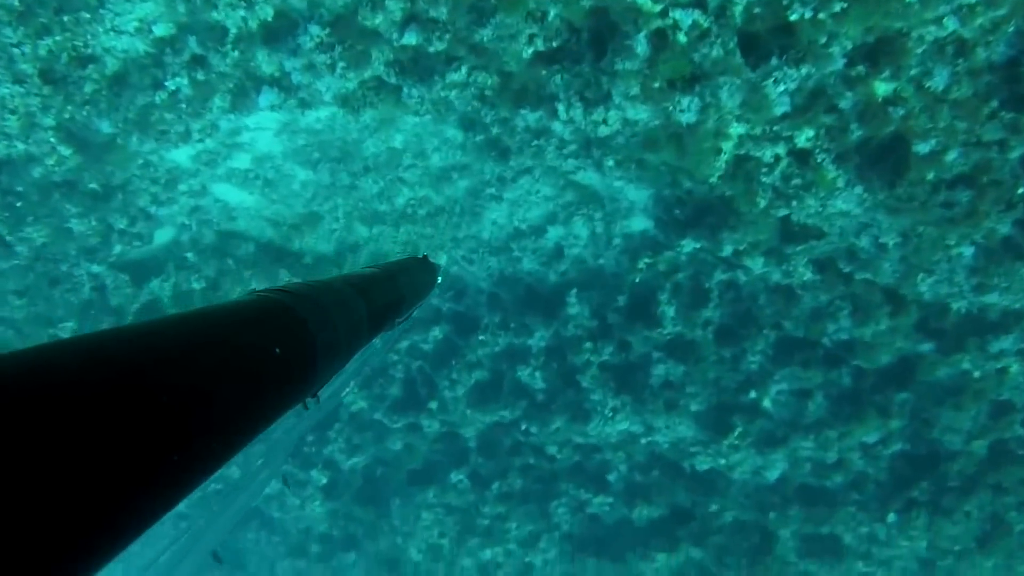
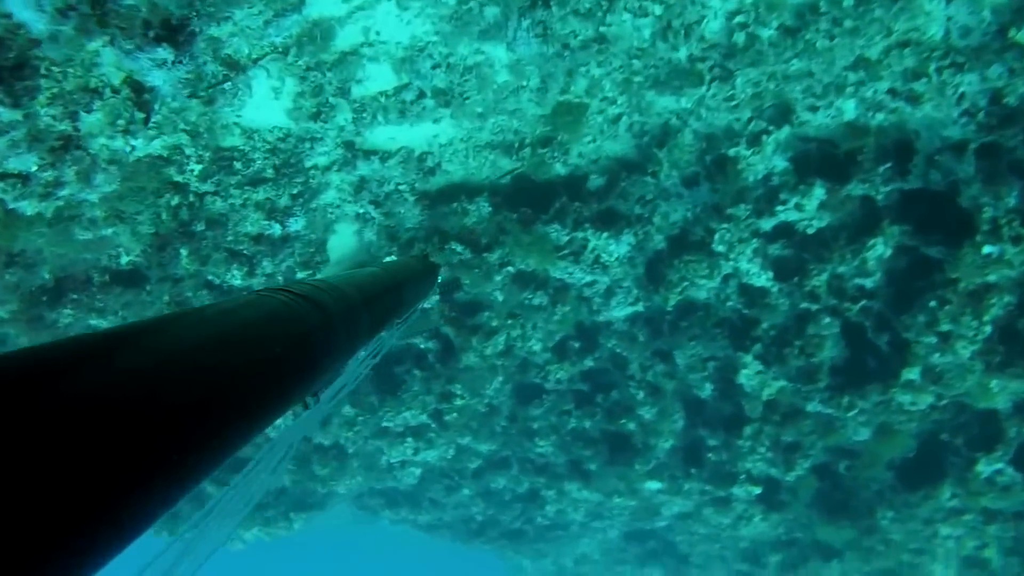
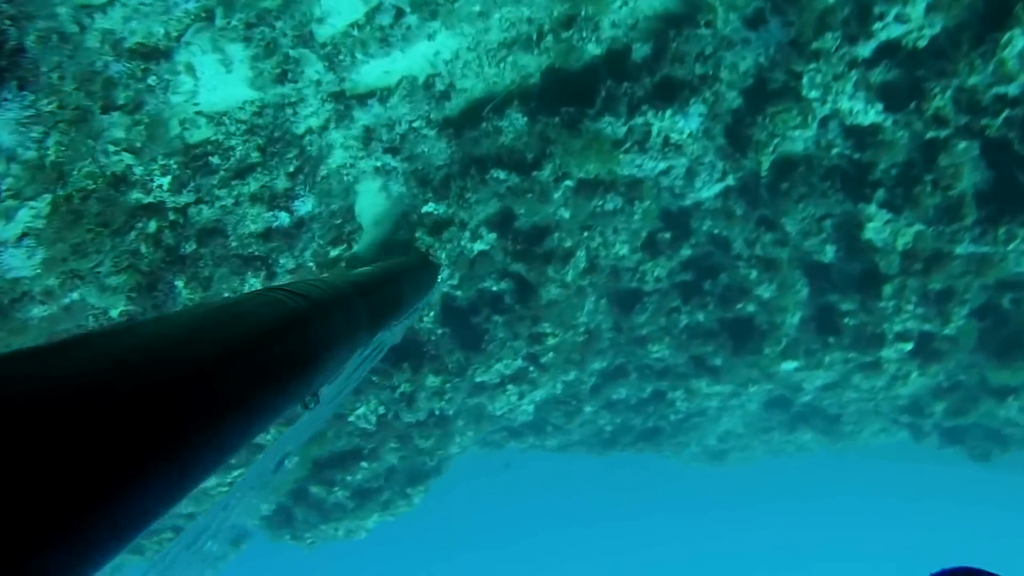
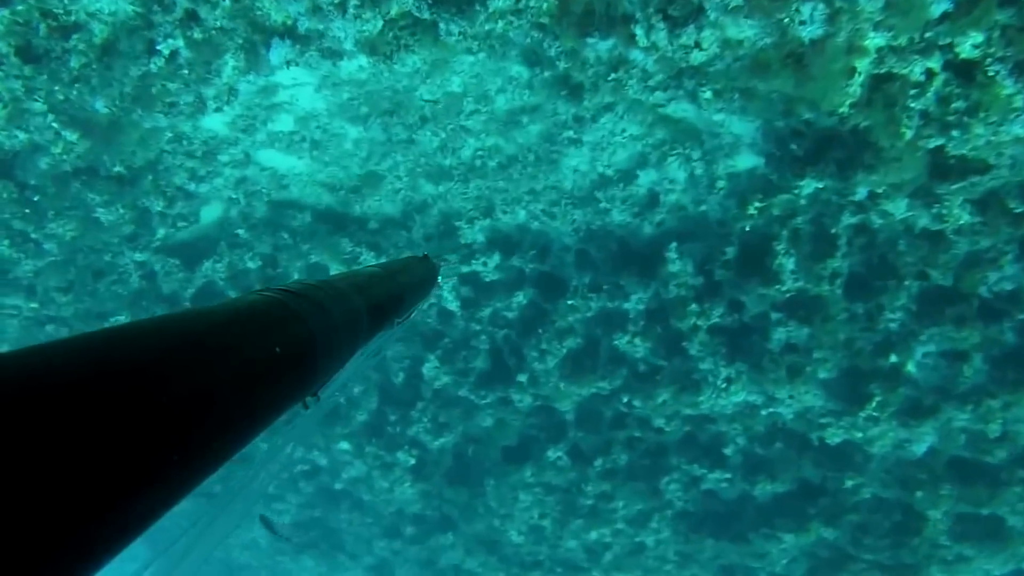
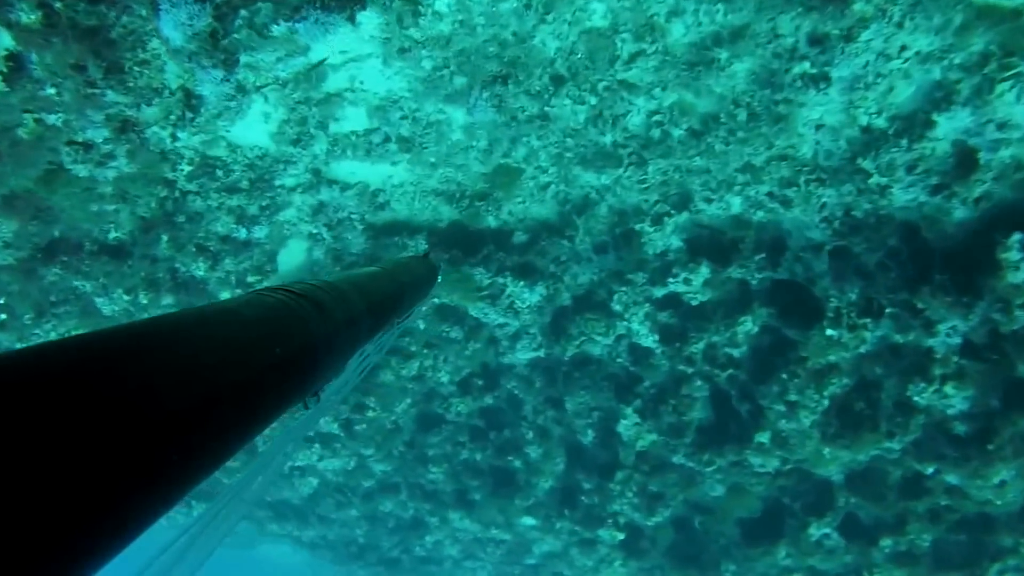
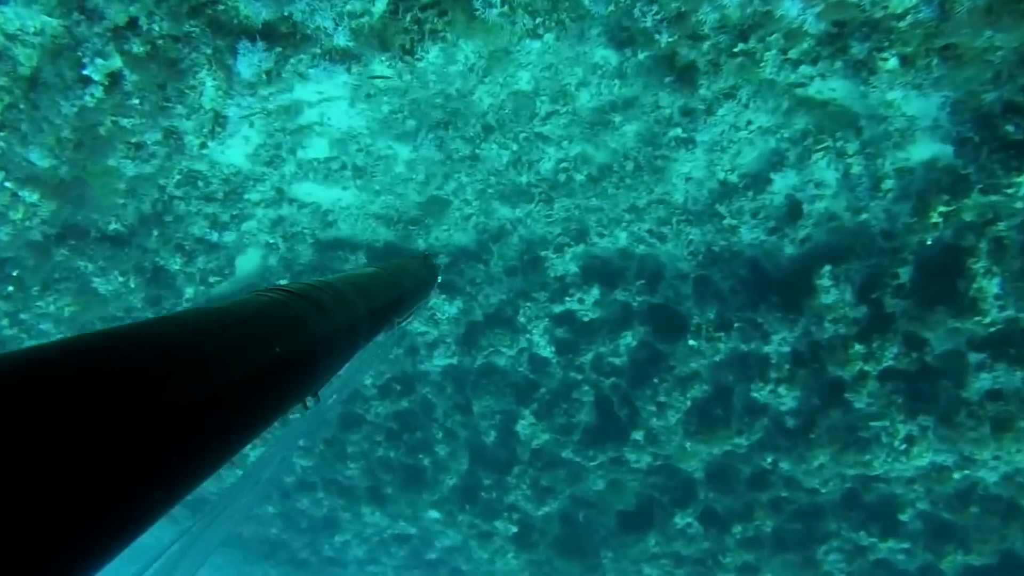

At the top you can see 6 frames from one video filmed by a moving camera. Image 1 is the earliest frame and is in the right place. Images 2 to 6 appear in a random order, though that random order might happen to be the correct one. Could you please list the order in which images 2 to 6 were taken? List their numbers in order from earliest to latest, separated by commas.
4, 6, 5, 2, 3
